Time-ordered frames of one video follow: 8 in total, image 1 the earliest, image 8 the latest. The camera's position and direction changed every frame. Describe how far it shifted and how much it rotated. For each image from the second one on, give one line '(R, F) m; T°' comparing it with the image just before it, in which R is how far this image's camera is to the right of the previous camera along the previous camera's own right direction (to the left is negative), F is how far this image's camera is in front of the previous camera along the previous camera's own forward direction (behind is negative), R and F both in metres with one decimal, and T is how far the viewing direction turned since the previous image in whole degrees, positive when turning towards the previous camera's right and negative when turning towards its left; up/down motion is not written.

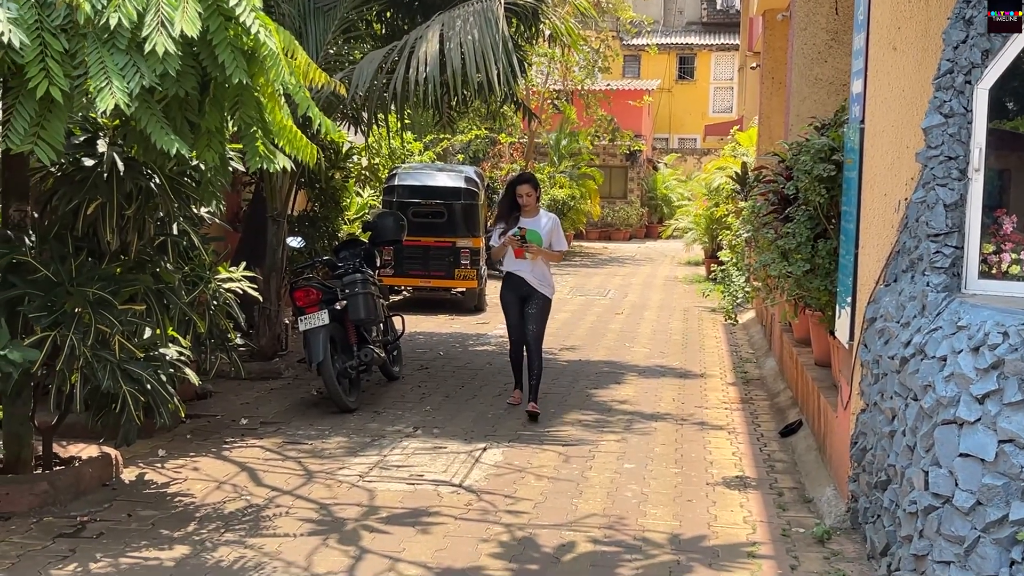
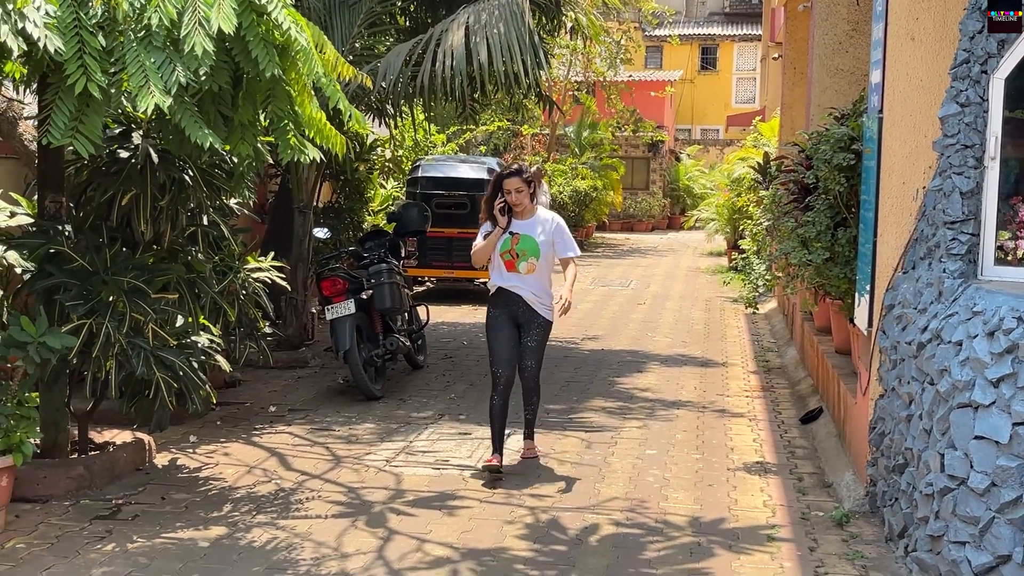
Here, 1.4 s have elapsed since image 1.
(0.0, -0.1) m; -1°
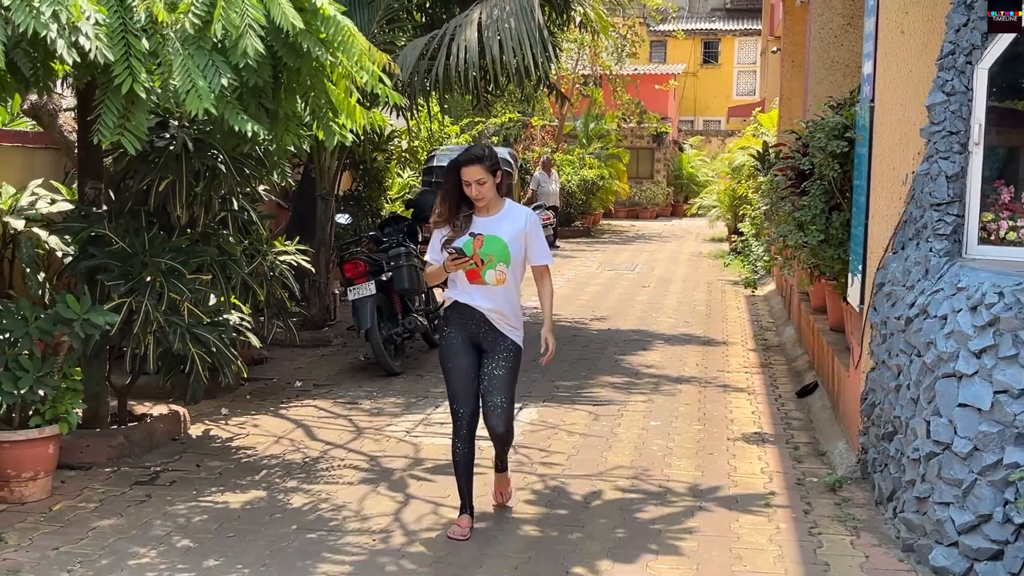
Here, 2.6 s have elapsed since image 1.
(0.0, -0.3) m; 0°
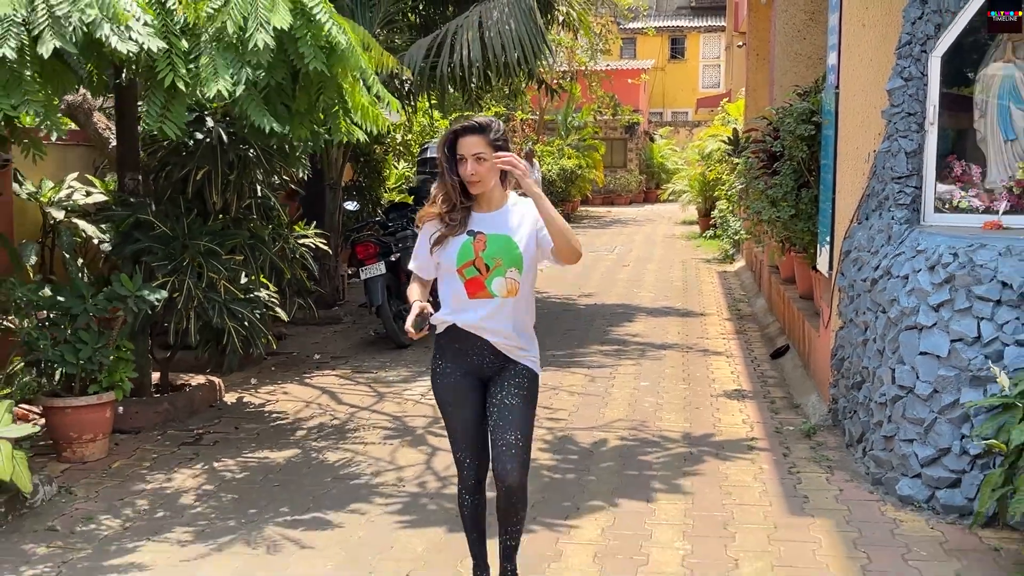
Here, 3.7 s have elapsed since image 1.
(-0.3, -0.5) m; +2°
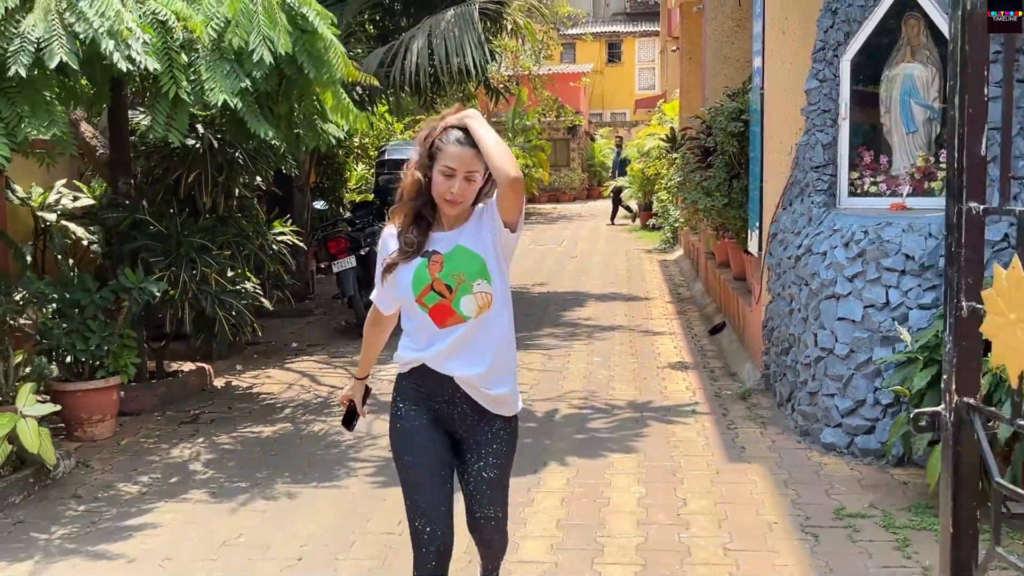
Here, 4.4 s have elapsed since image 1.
(-0.1, -0.6) m; +3°
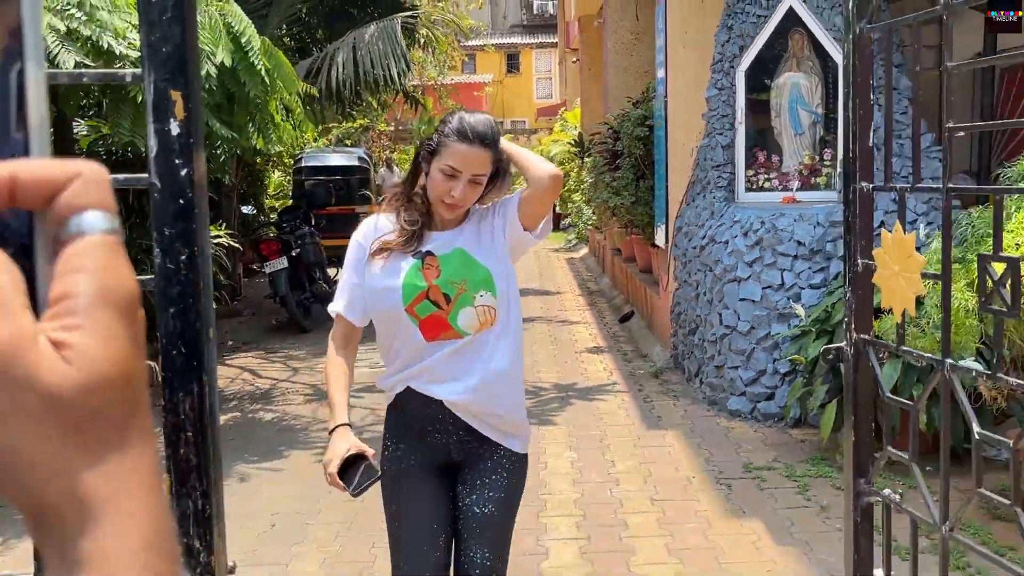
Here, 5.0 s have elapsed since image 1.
(-0.3, -0.5) m; +6°
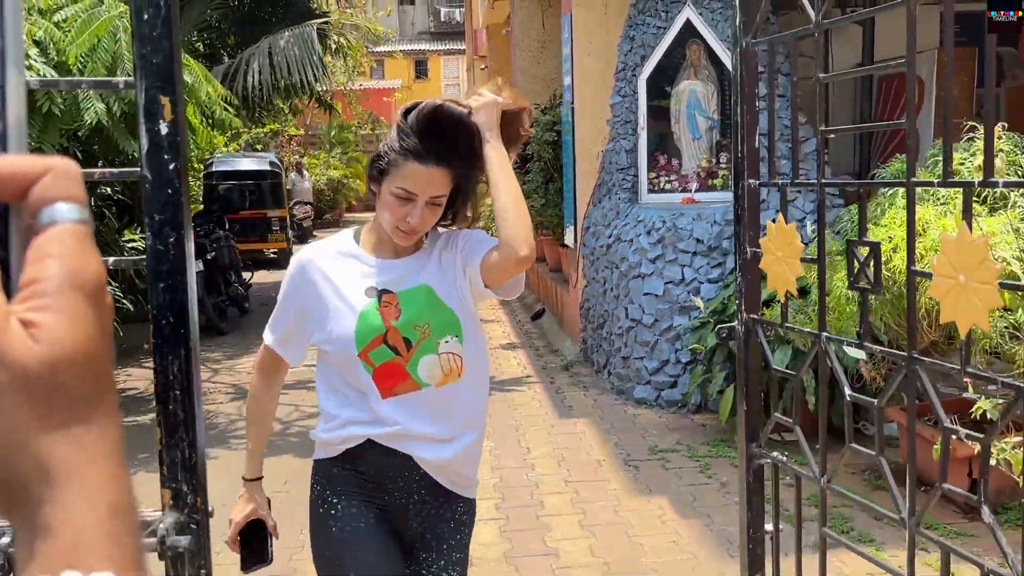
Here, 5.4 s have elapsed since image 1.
(-0.1, -0.3) m; +5°
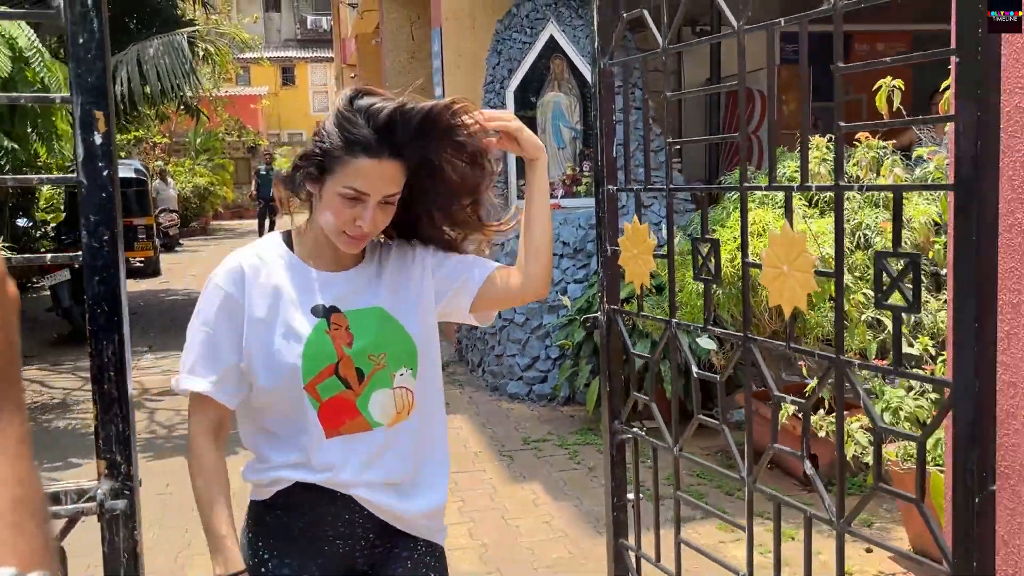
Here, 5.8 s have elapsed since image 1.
(-0.1, -0.3) m; +7°
